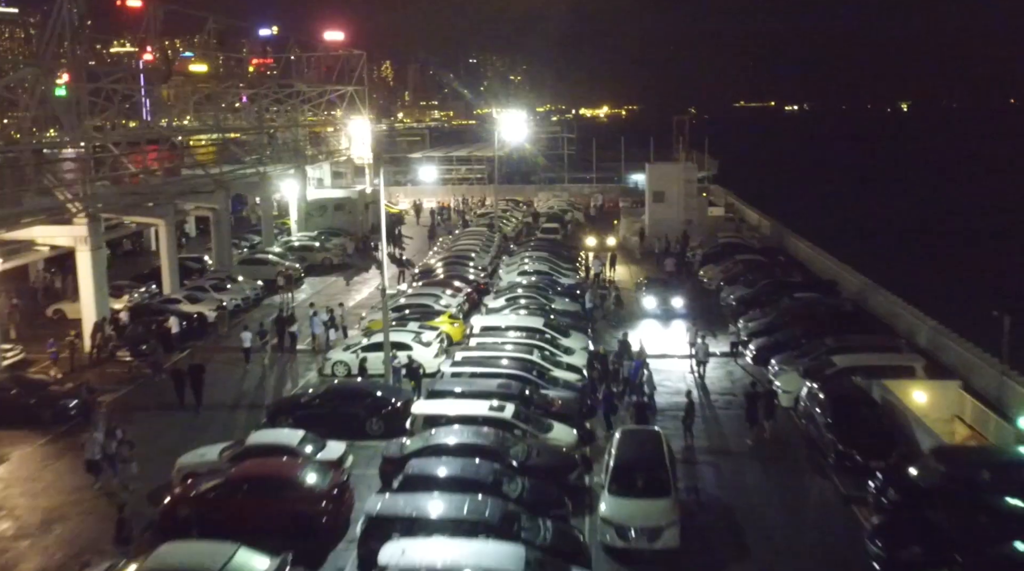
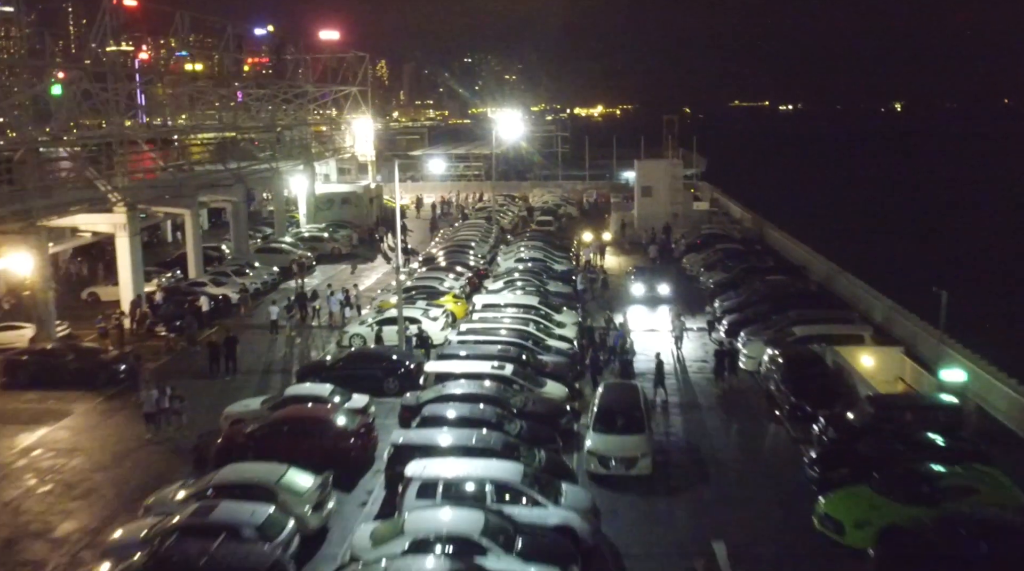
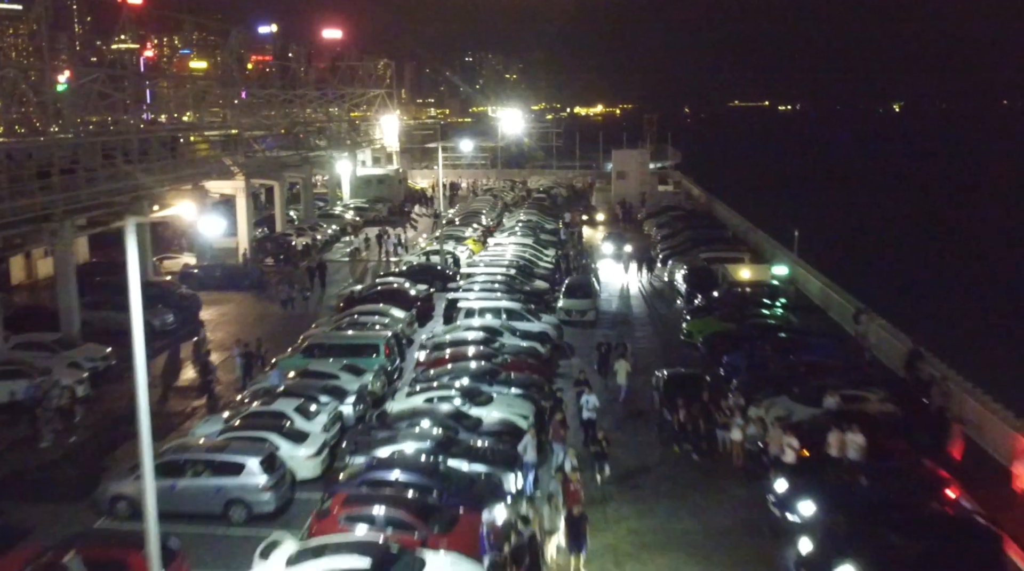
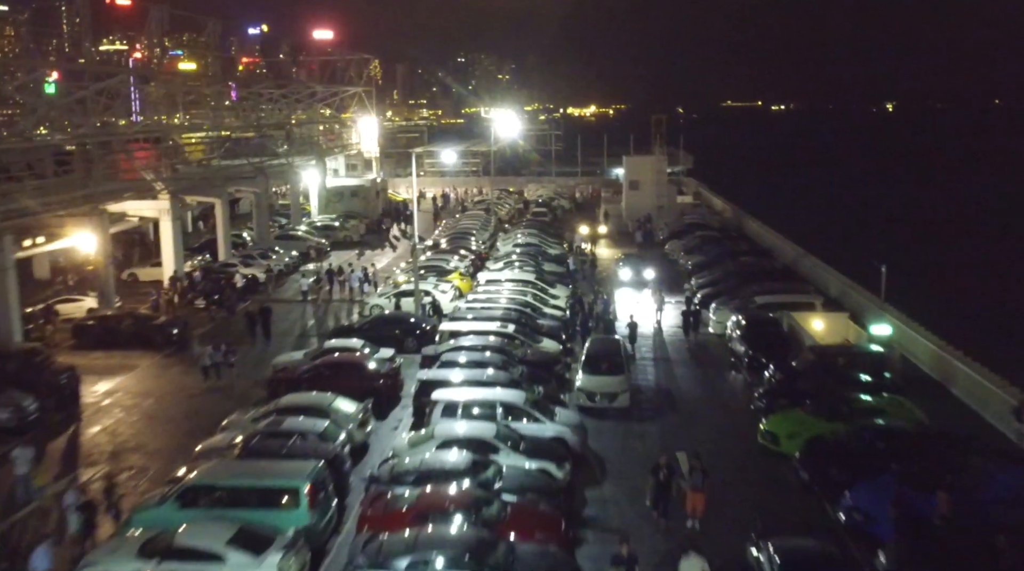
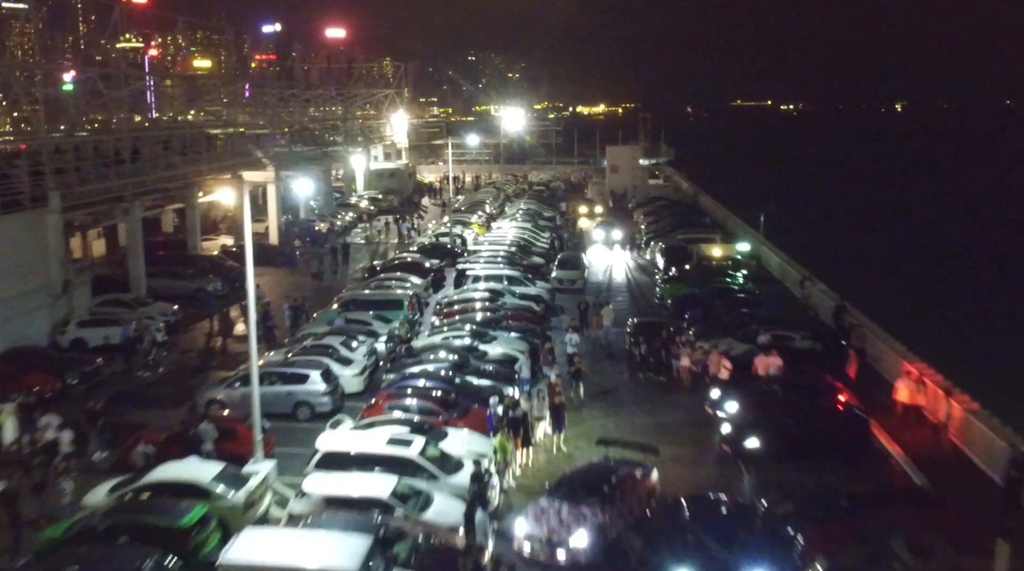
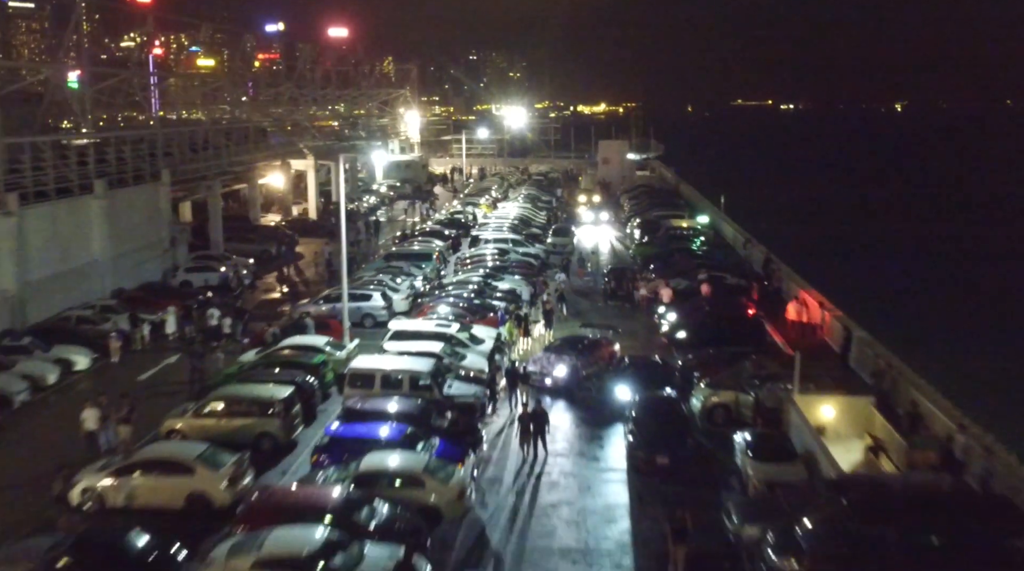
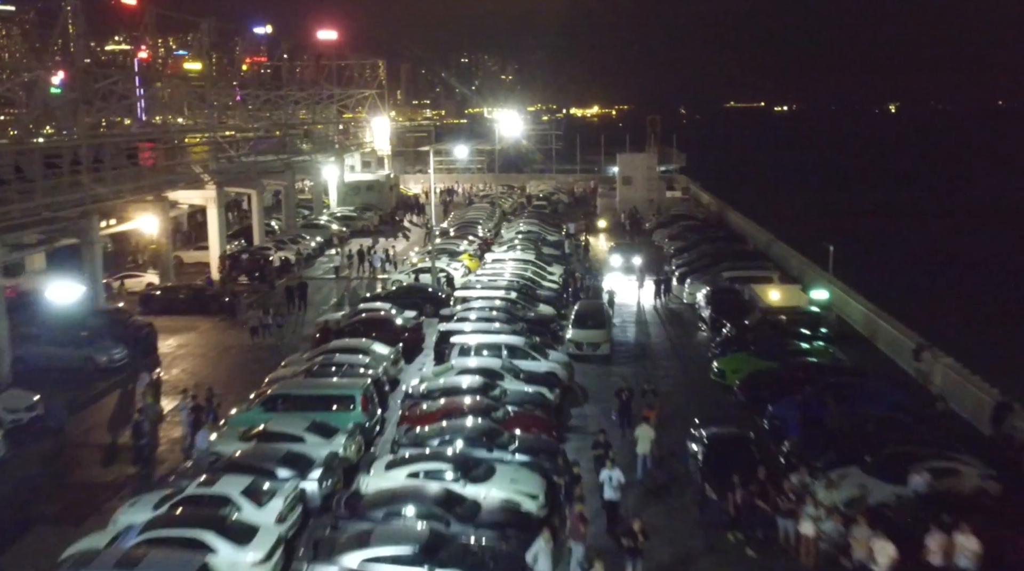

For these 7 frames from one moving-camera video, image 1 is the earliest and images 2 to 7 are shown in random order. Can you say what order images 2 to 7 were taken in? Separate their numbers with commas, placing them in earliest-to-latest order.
2, 4, 7, 3, 5, 6
